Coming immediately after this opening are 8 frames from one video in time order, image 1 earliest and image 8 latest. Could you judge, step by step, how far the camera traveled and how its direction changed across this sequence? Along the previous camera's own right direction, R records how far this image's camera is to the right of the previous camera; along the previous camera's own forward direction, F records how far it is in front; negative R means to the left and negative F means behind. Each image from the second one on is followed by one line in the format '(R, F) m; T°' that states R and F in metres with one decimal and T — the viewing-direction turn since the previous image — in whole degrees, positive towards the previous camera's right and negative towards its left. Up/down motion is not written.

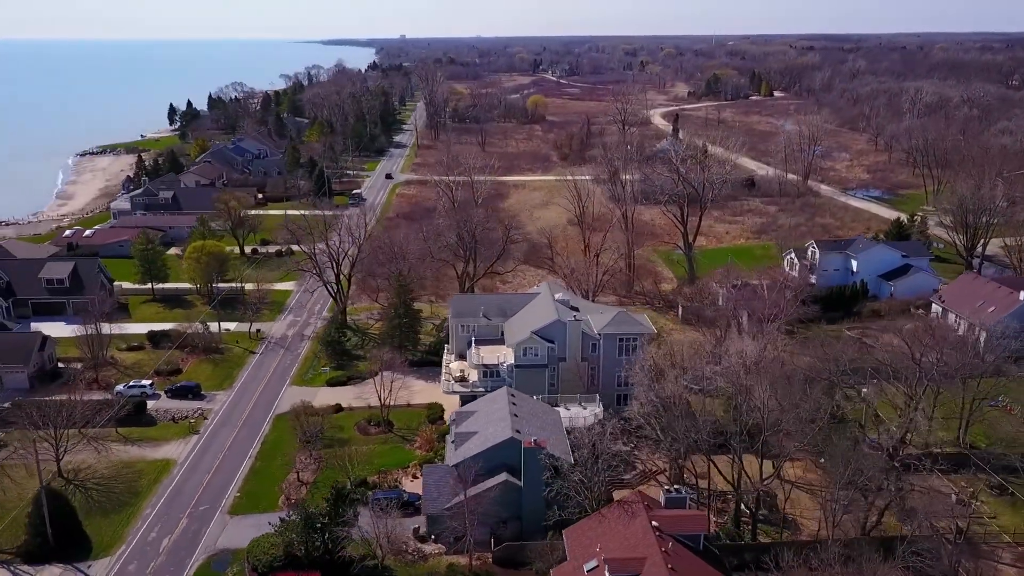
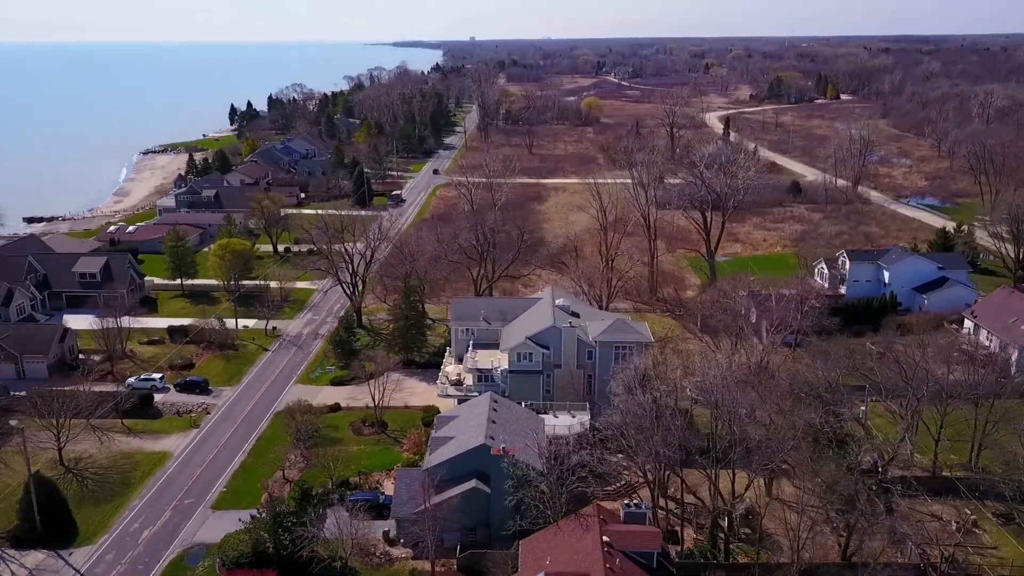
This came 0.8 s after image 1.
(+2.5, +0.3) m; -4°
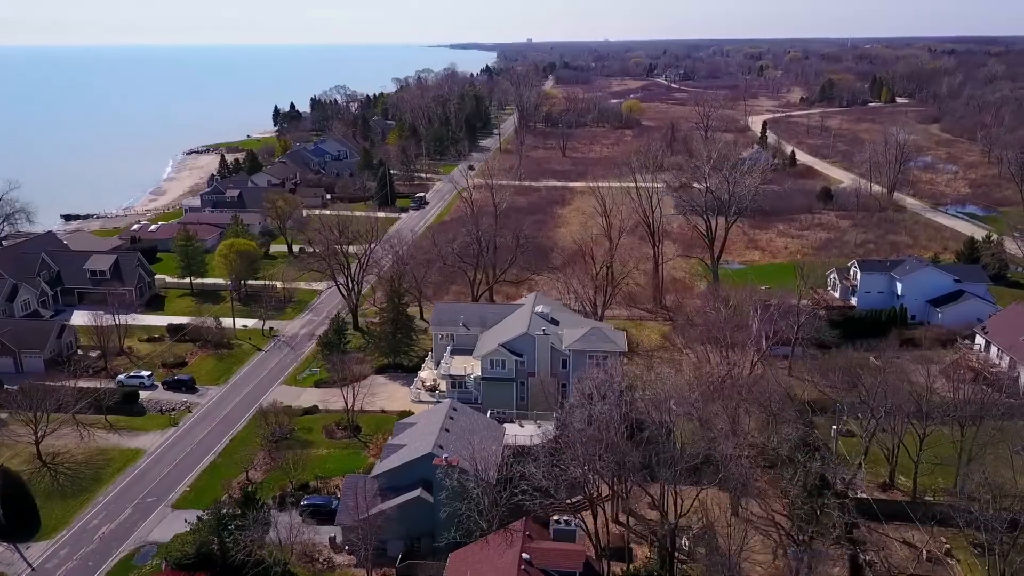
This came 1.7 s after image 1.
(+2.8, +0.5) m; -4°
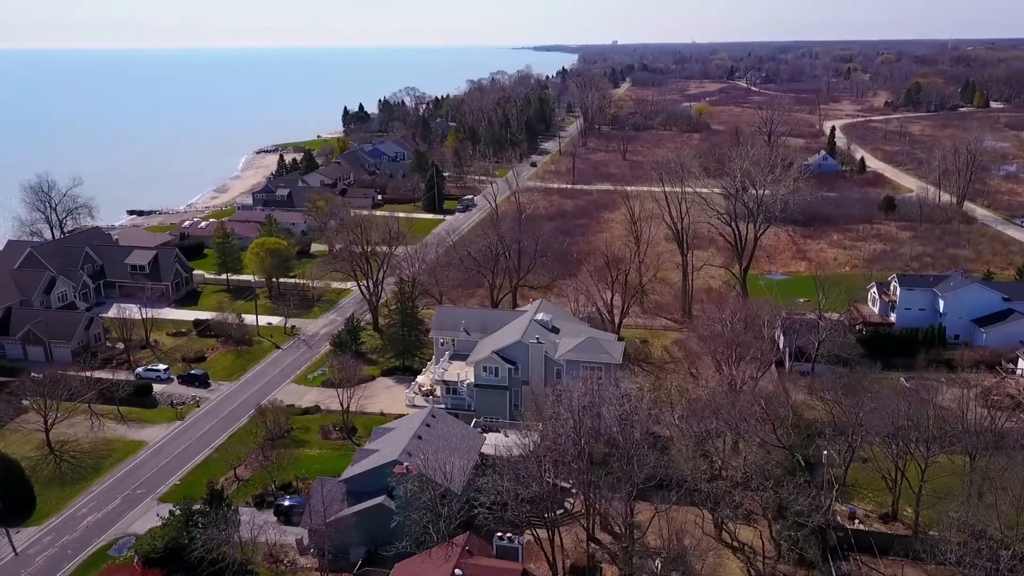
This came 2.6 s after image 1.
(+2.9, +0.6) m; -5°
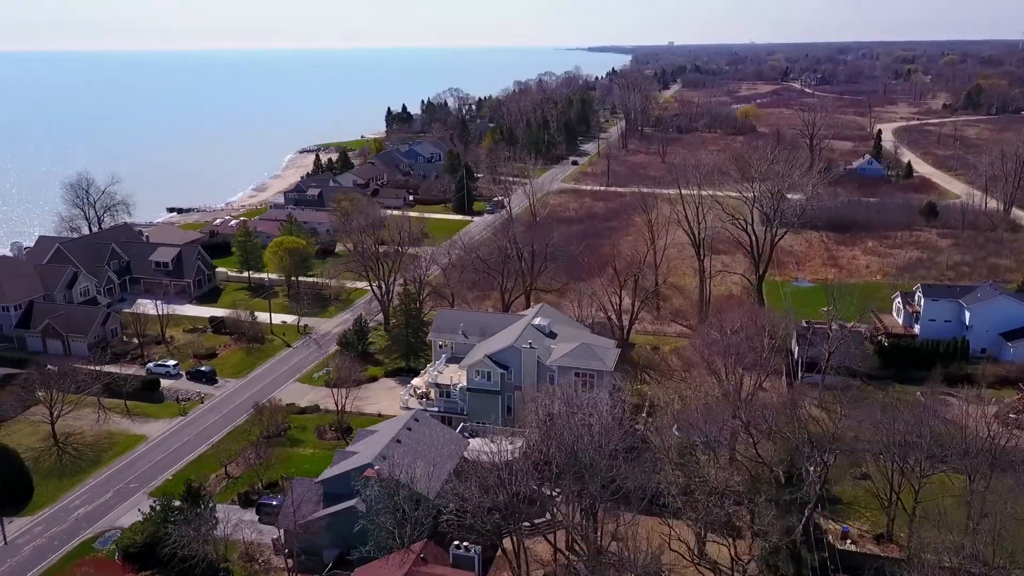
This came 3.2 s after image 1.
(+2.0, +0.4) m; -4°
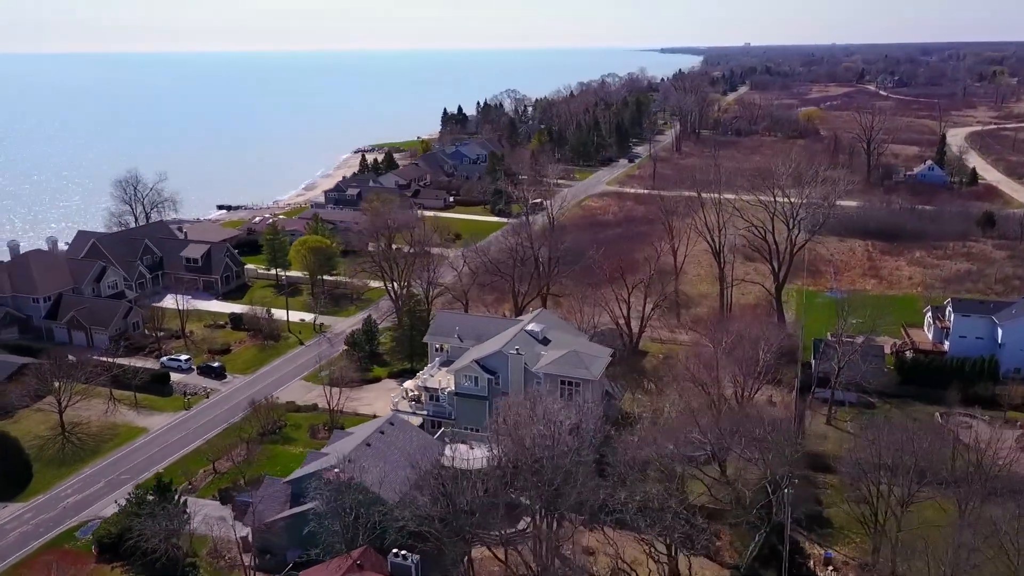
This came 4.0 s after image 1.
(+2.7, +0.5) m; -5°
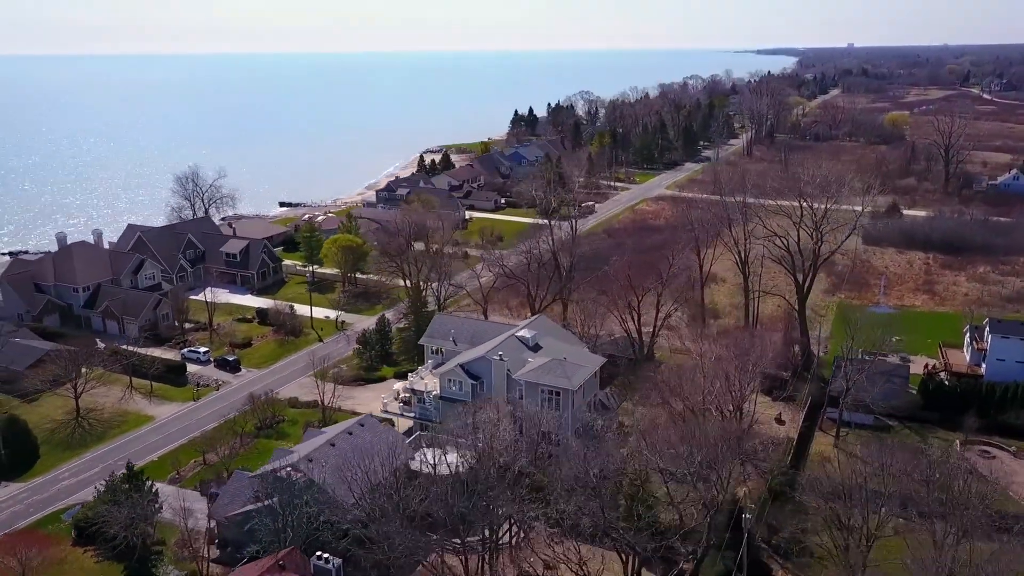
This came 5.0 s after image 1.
(+3.3, +0.5) m; -6°
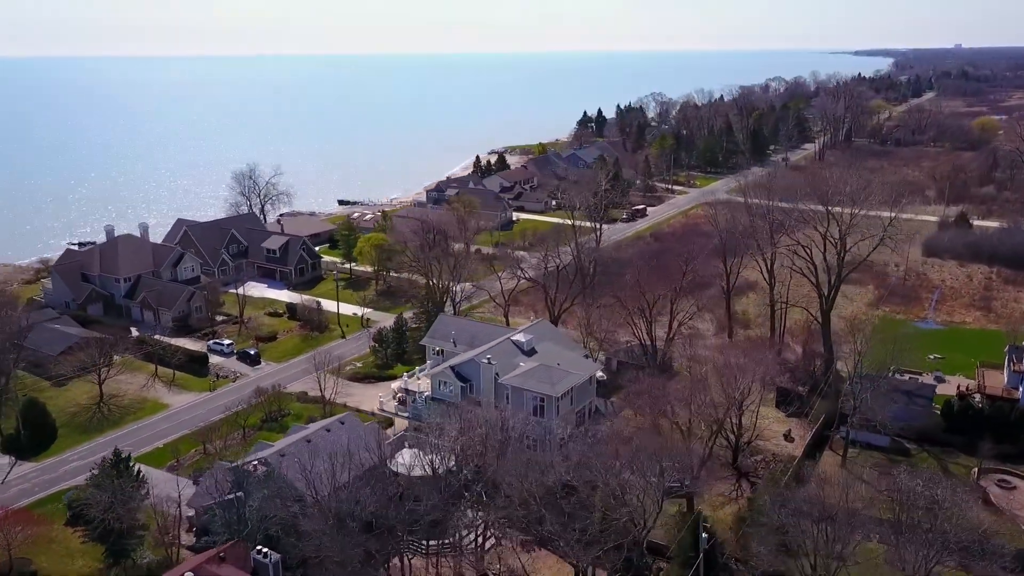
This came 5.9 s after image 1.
(+3.0, +0.4) m; -6°
